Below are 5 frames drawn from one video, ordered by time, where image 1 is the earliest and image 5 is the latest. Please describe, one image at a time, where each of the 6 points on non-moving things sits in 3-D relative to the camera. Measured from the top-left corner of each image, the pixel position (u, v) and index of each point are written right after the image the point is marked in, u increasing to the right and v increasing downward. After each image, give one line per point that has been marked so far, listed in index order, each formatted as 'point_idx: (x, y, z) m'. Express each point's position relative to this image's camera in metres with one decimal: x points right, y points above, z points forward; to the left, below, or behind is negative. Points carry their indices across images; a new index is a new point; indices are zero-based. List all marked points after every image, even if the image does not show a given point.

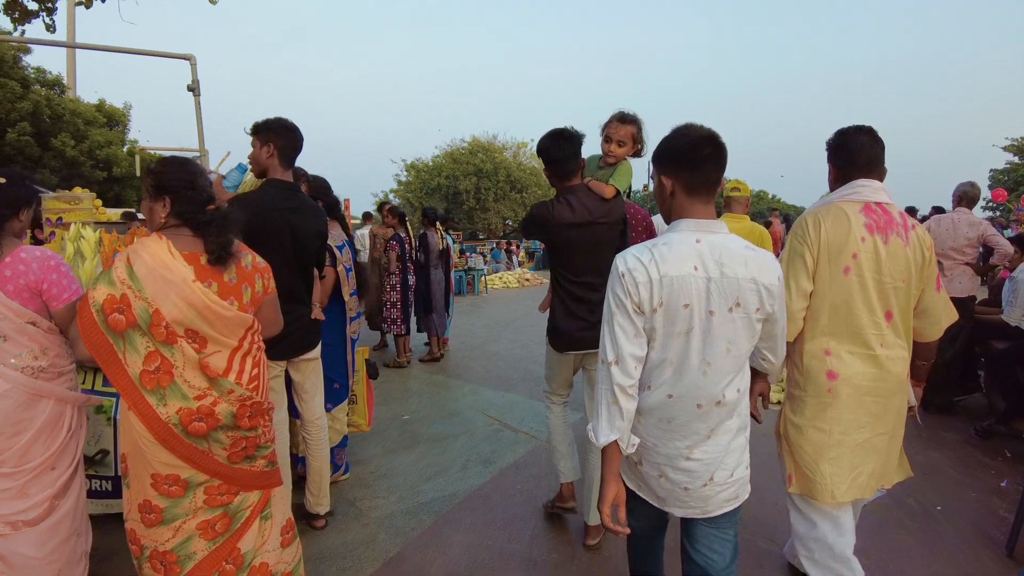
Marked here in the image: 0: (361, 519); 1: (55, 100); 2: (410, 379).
0: (-0.7, -1.0, +3.0) m
1: (-12.2, +5.0, +18.9) m
2: (-0.8, -0.7, +5.5) m
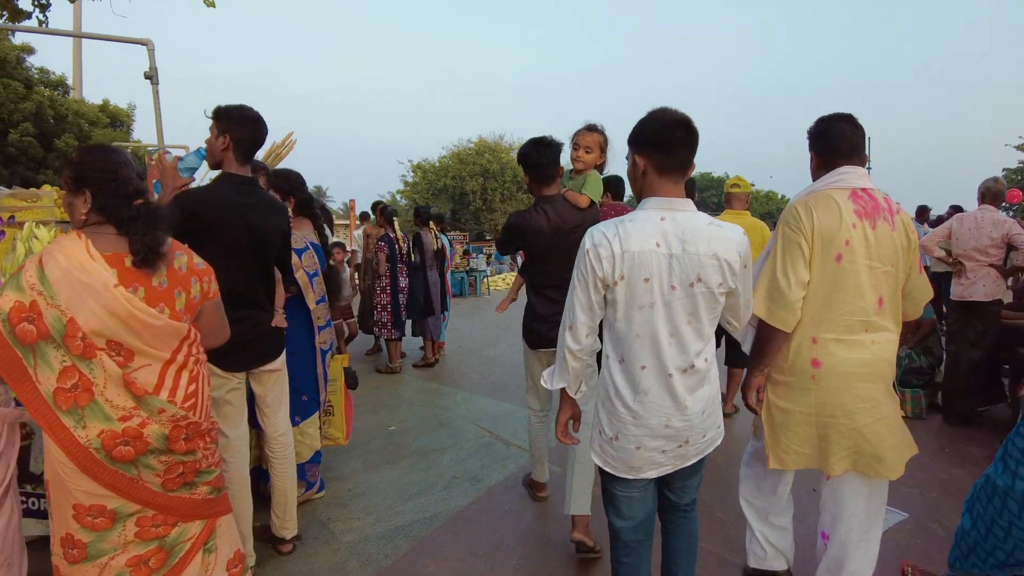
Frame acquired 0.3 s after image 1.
0: (-0.7, -1.0, +2.8) m
1: (-12.0, +5.0, +18.8) m
2: (-0.8, -0.7, +5.2) m
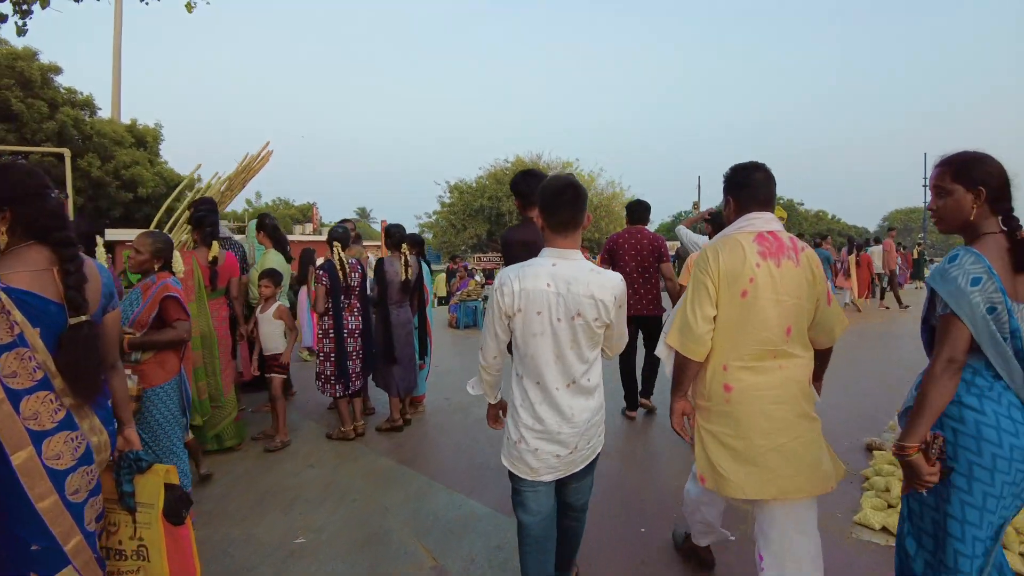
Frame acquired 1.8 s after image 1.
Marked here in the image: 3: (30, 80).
0: (-1.0, -1.2, +1.6) m
1: (-11.2, +4.4, +18.4) m
2: (-0.9, -1.0, +4.0) m
3: (-12.0, +5.2, +17.5) m
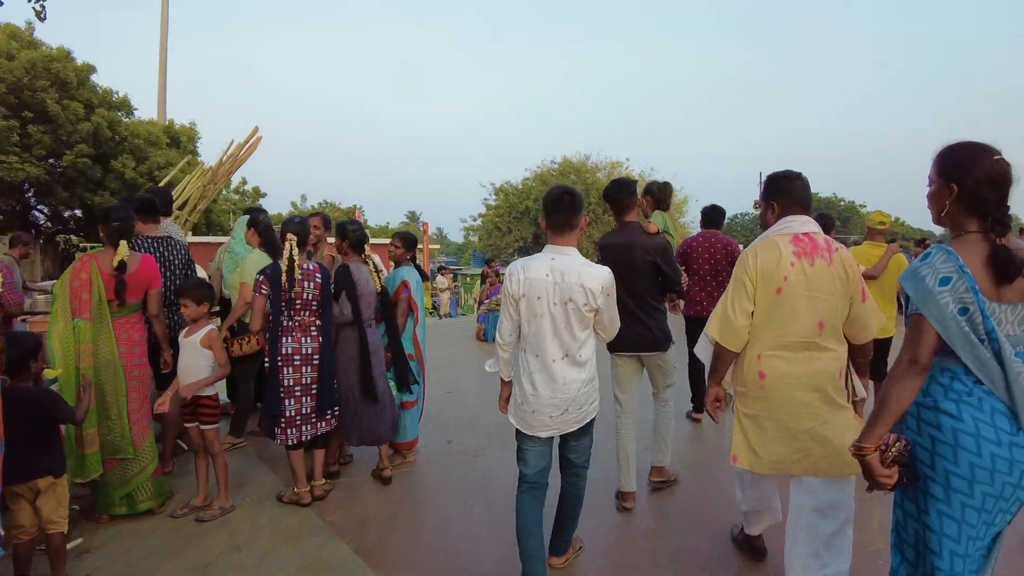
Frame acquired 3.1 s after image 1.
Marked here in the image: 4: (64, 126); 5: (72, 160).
0: (-1.1, -1.2, +0.5) m
1: (-10.1, +4.3, +18.1) m
2: (-0.9, -1.0, +2.9) m
3: (-10.9, +5.1, +17.3) m
4: (-10.8, +3.9, +17.1) m
5: (-10.5, +3.1, +16.9) m
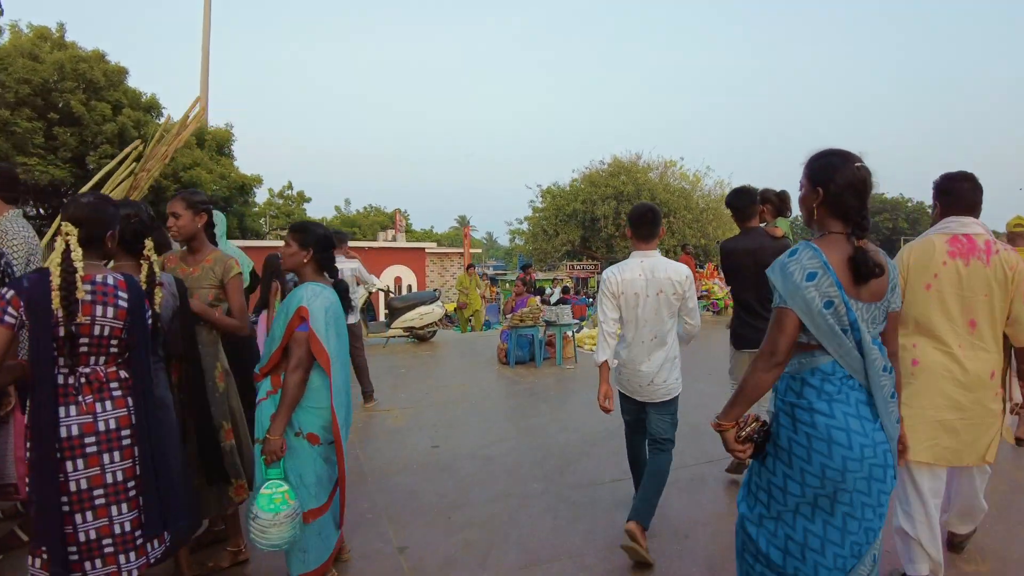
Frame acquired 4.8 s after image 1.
0: (-1.4, -1.3, -0.8) m
1: (-9.1, +4.1, +17.4) m
2: (-1.0, -1.1, +1.6) m
3: (-10.0, +4.9, +16.6) m
4: (-9.9, +3.8, +16.5) m
5: (-9.6, +2.9, +16.3) m
